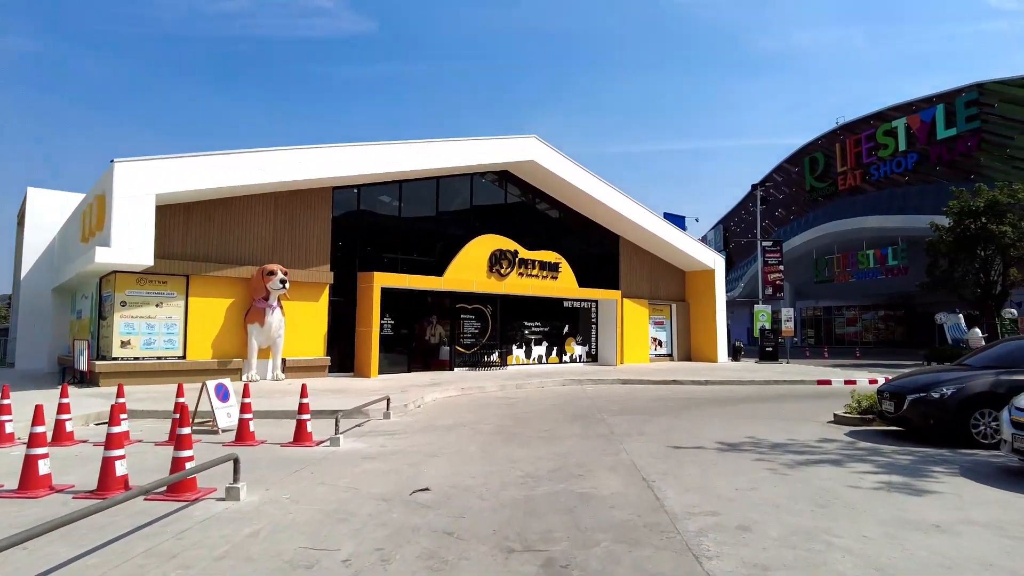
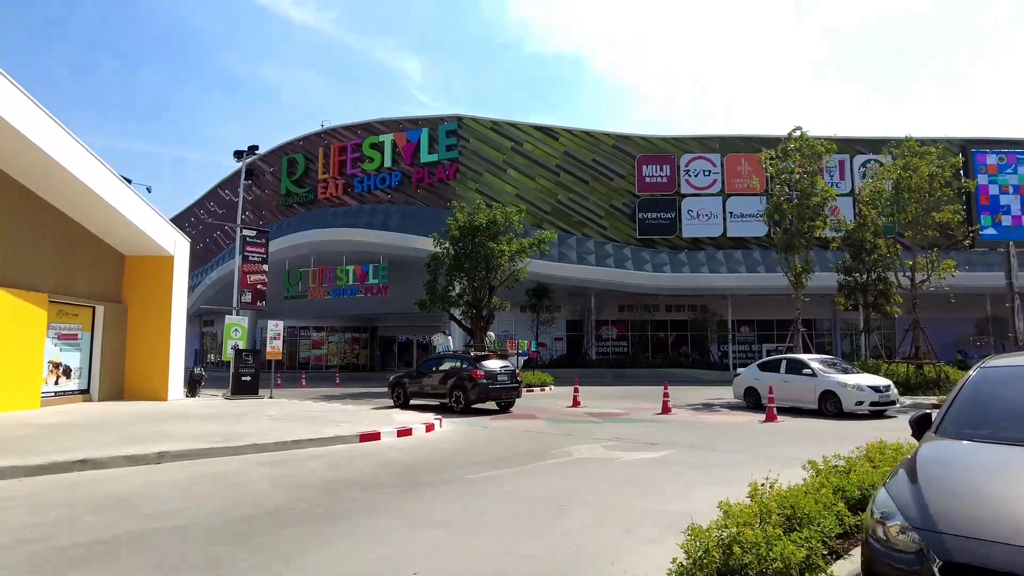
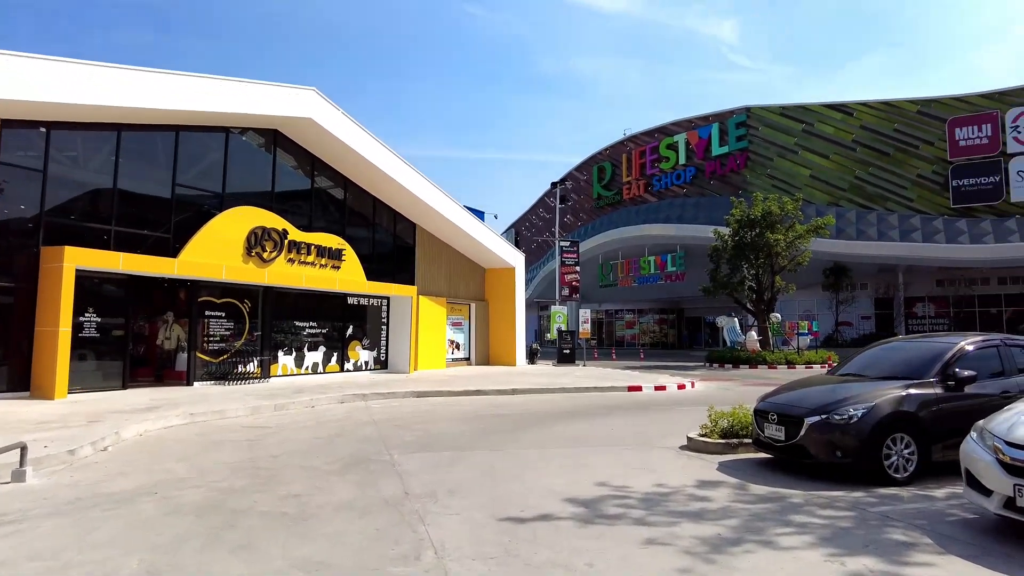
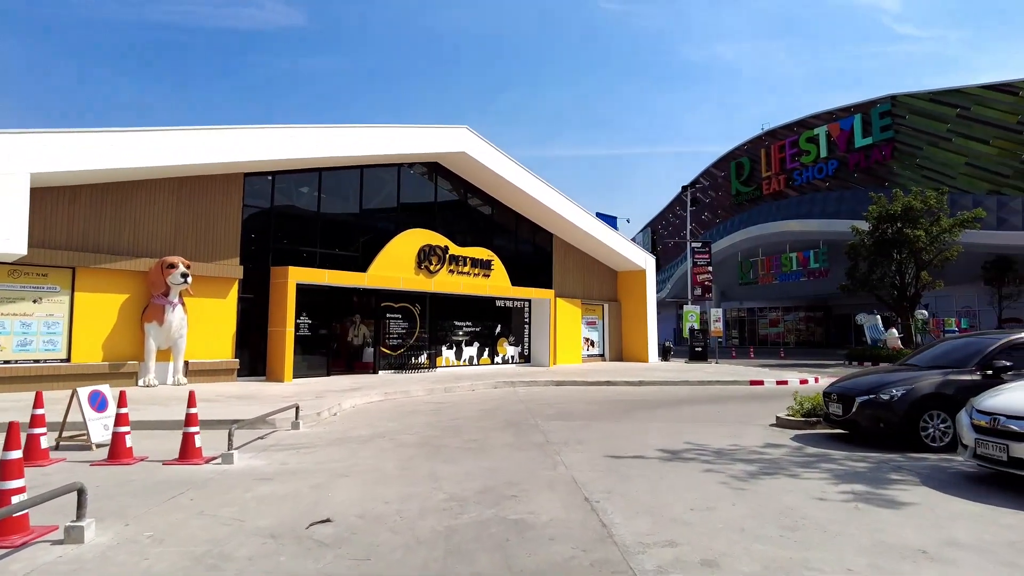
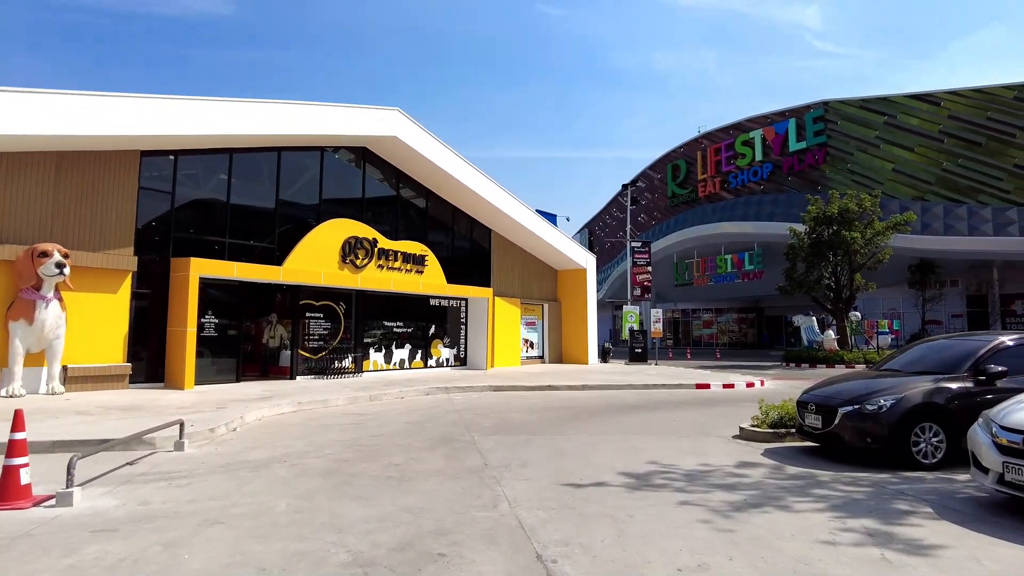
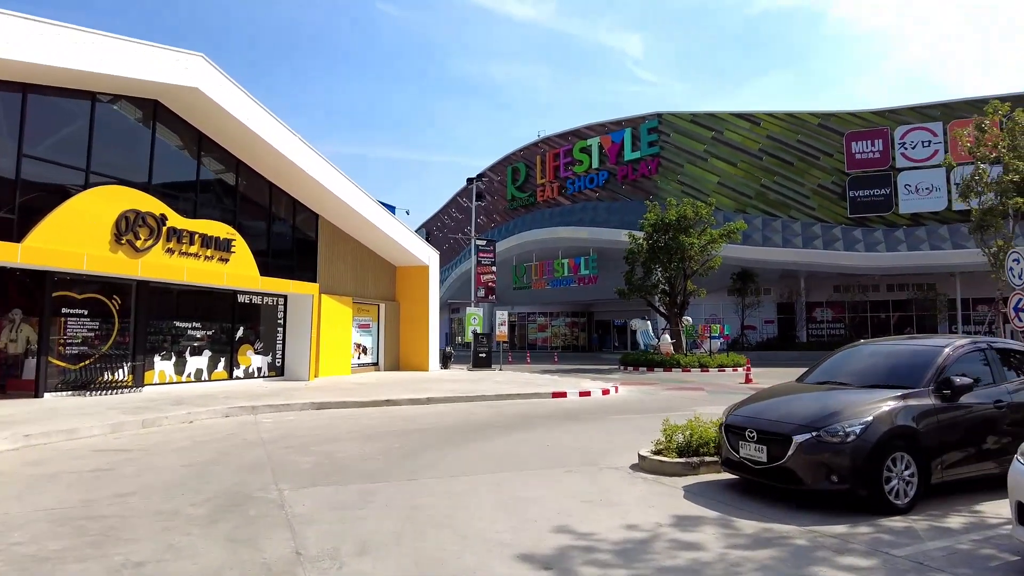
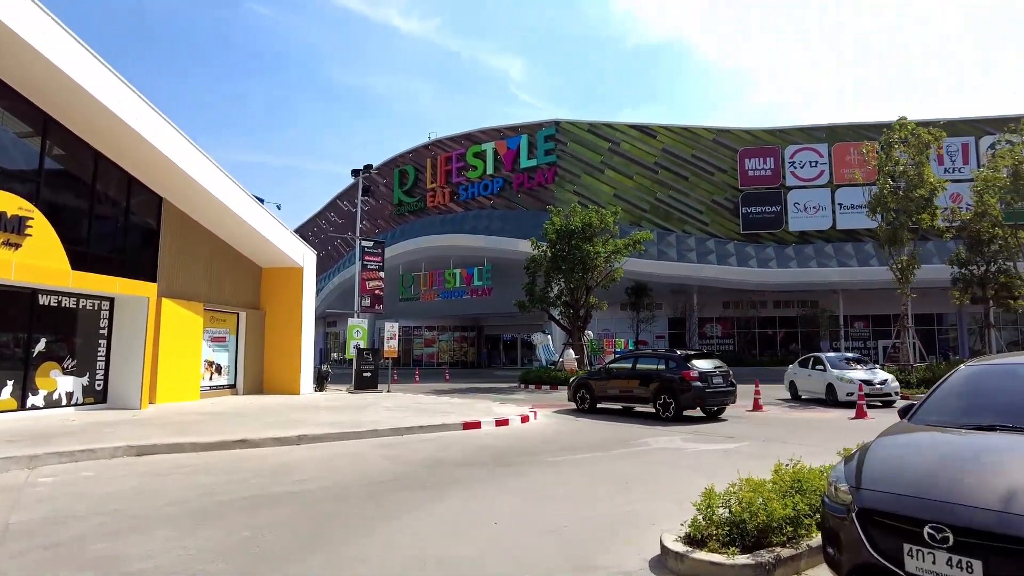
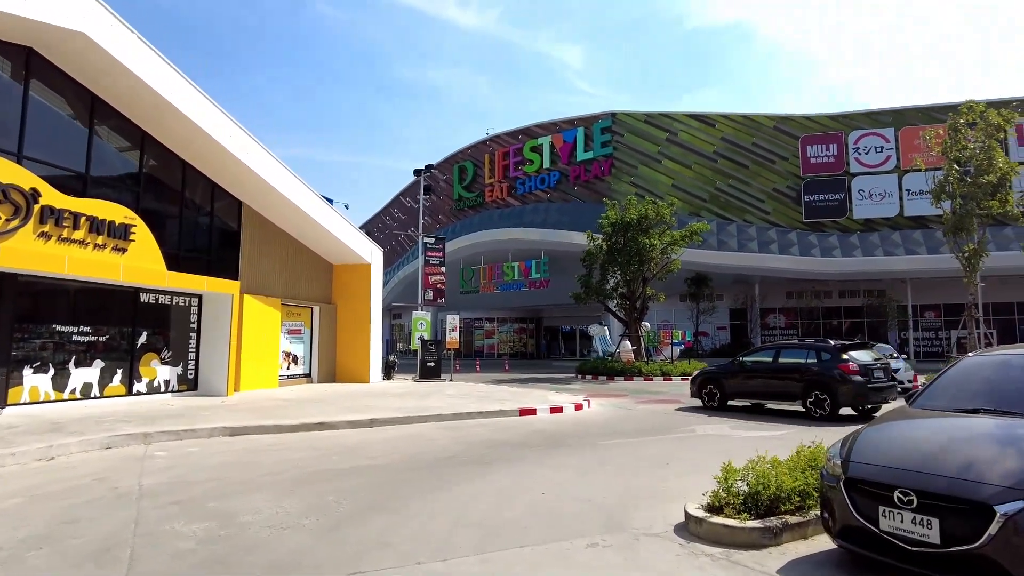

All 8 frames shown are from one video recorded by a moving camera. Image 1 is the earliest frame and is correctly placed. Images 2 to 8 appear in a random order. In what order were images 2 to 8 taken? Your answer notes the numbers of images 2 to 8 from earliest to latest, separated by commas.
4, 5, 3, 6, 8, 7, 2
